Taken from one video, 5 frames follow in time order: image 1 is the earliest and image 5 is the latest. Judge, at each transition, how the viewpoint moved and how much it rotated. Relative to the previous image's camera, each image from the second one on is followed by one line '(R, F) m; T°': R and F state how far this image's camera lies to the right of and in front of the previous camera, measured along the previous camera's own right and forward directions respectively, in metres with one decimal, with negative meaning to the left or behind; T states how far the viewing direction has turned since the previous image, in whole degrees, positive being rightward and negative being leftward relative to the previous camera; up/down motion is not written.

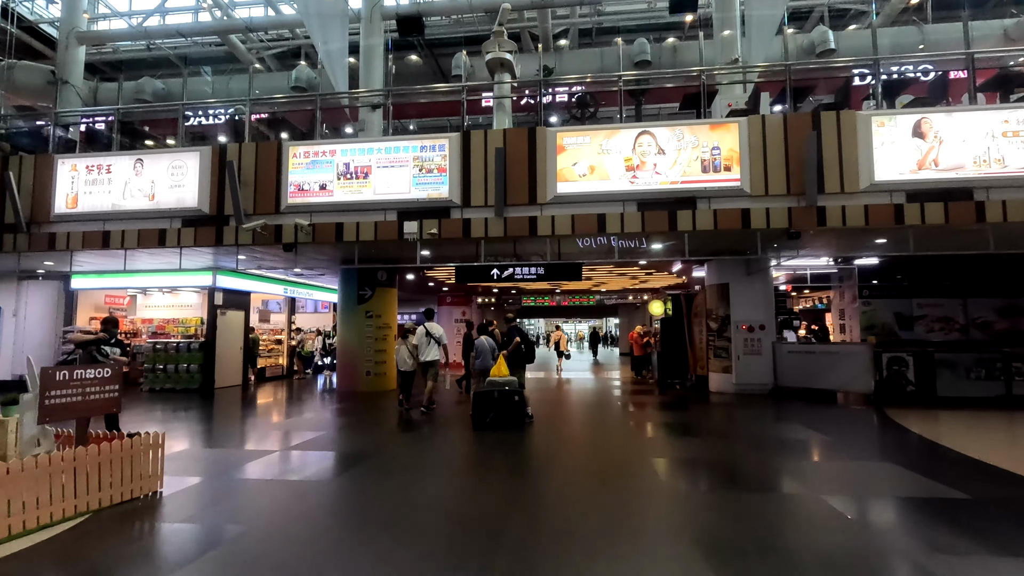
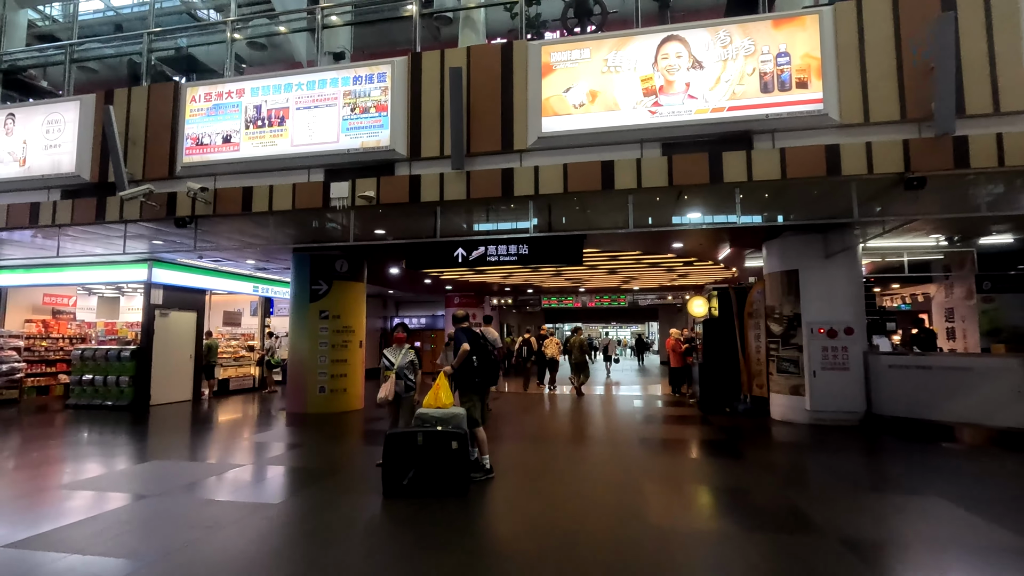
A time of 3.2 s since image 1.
(+1.1, +3.4) m; -5°
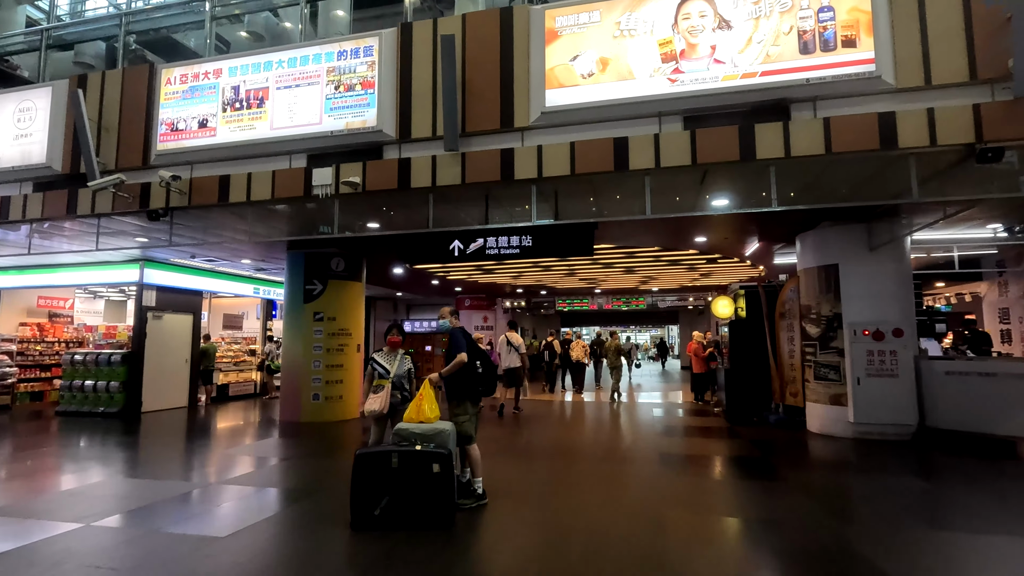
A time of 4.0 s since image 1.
(+0.2, +0.9) m; -2°
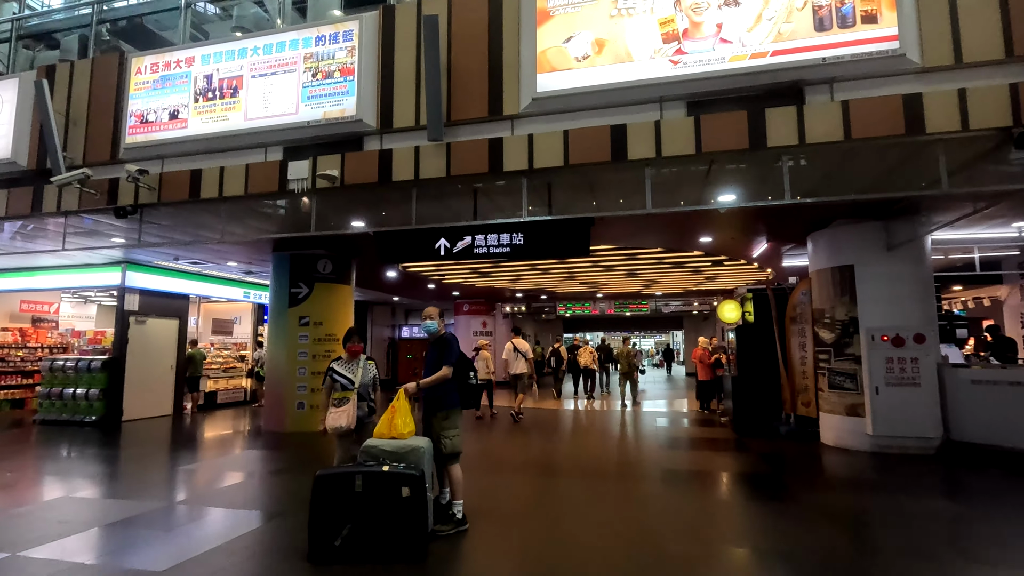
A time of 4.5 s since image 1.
(+0.2, +0.5) m; 0°
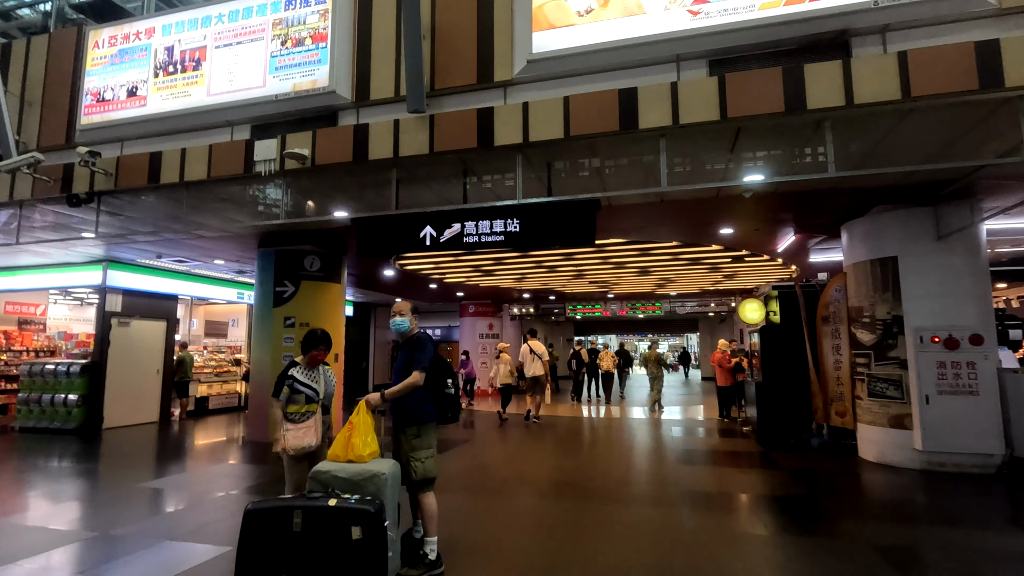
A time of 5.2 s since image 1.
(+0.2, +0.8) m; -1°
